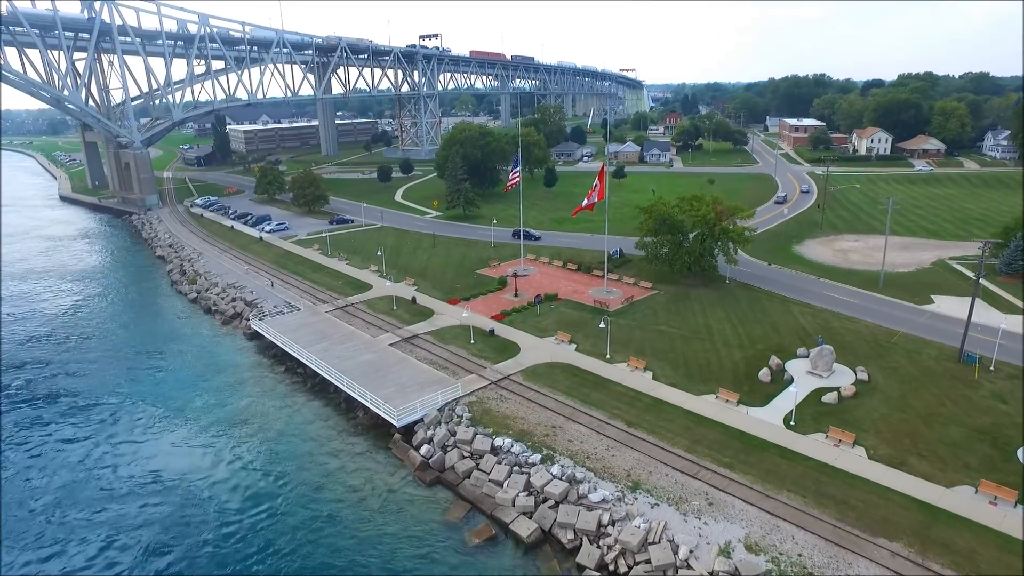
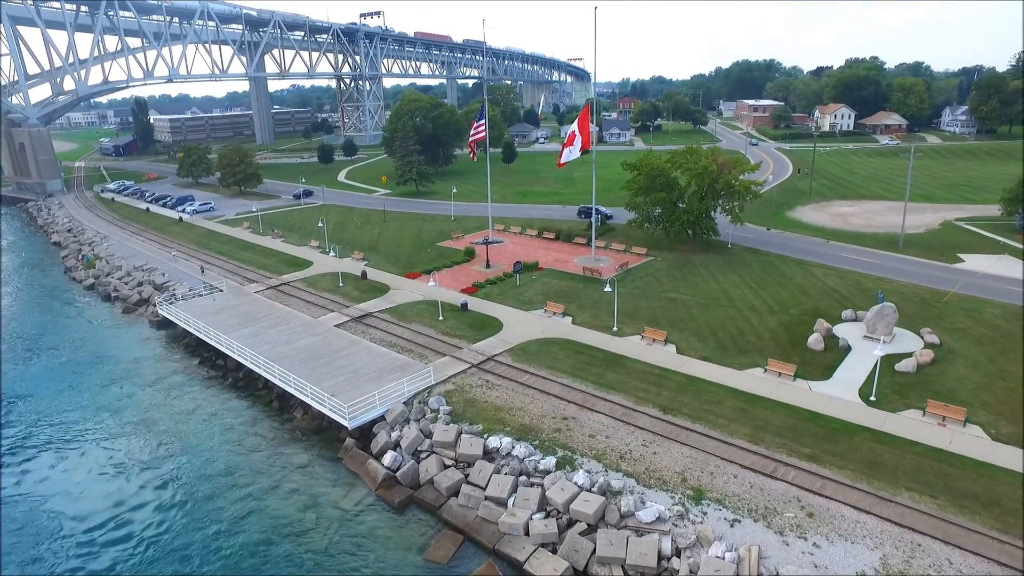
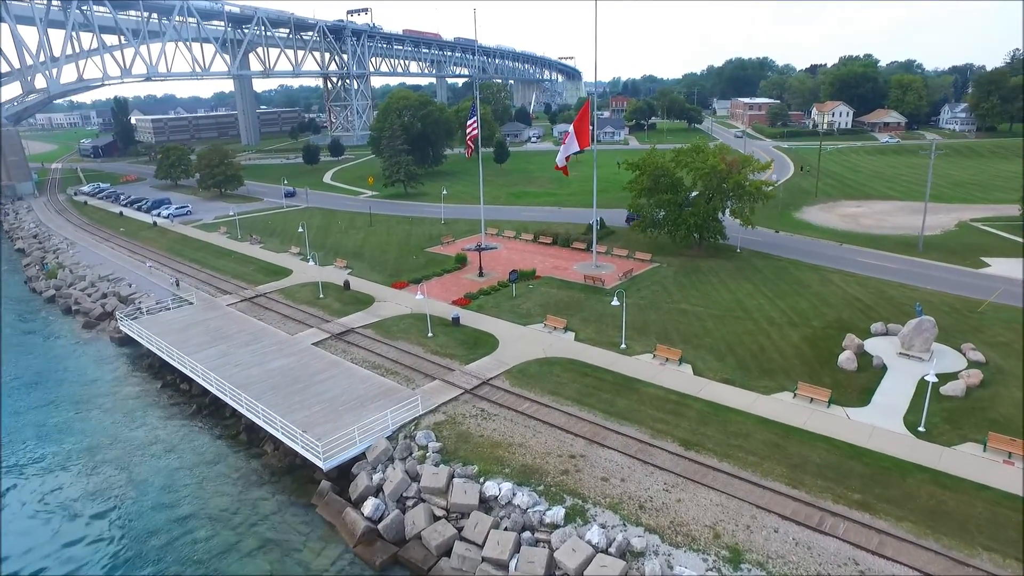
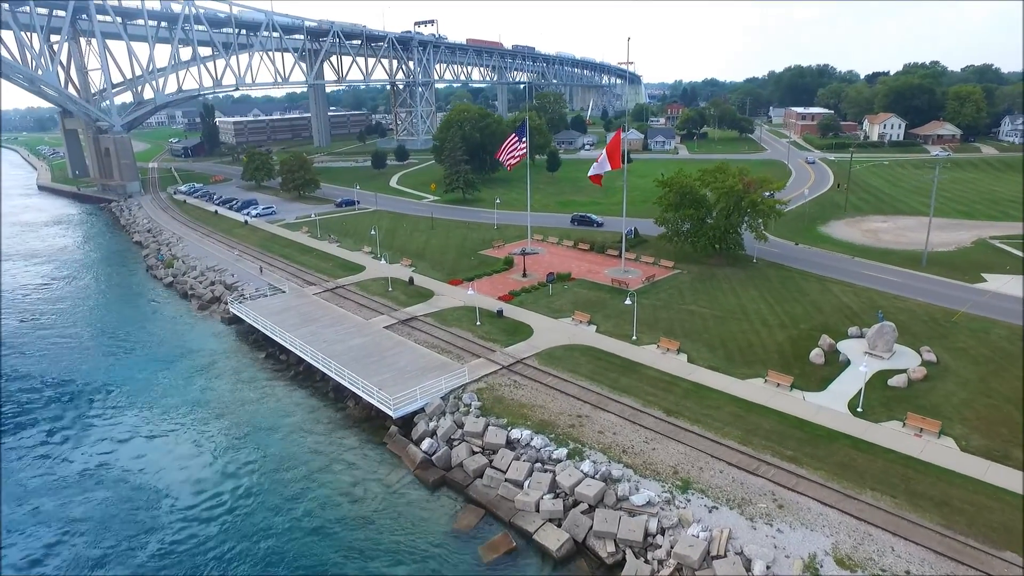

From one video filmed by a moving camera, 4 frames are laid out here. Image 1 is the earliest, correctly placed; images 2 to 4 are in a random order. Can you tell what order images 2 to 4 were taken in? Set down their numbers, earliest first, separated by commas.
4, 2, 3
